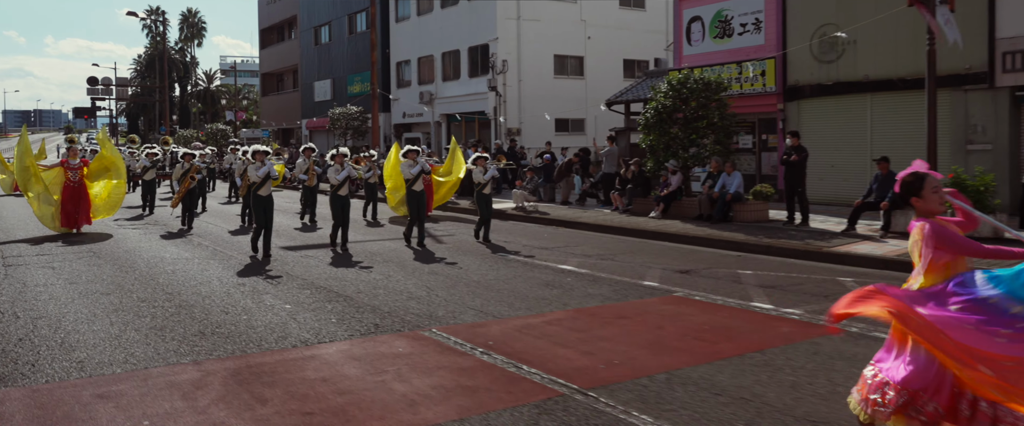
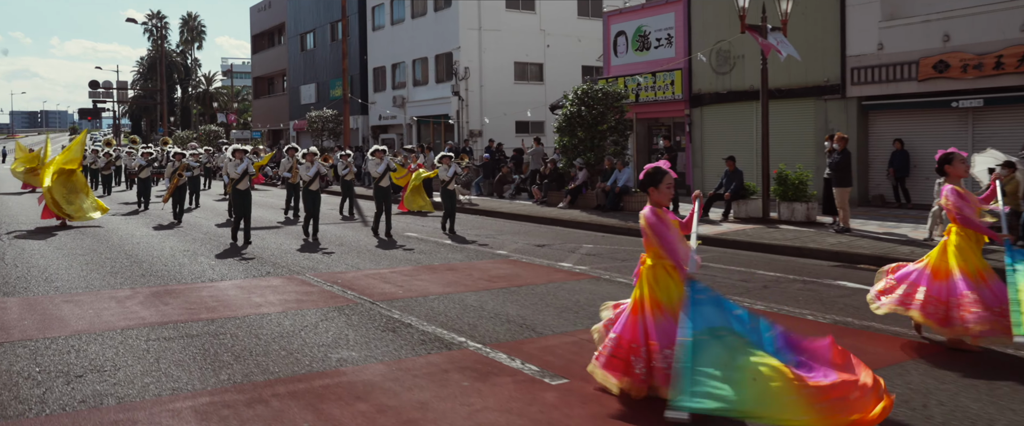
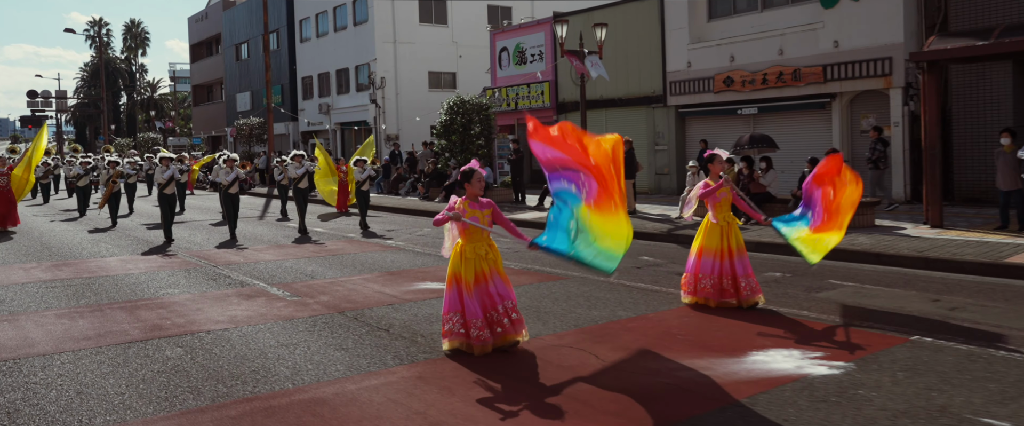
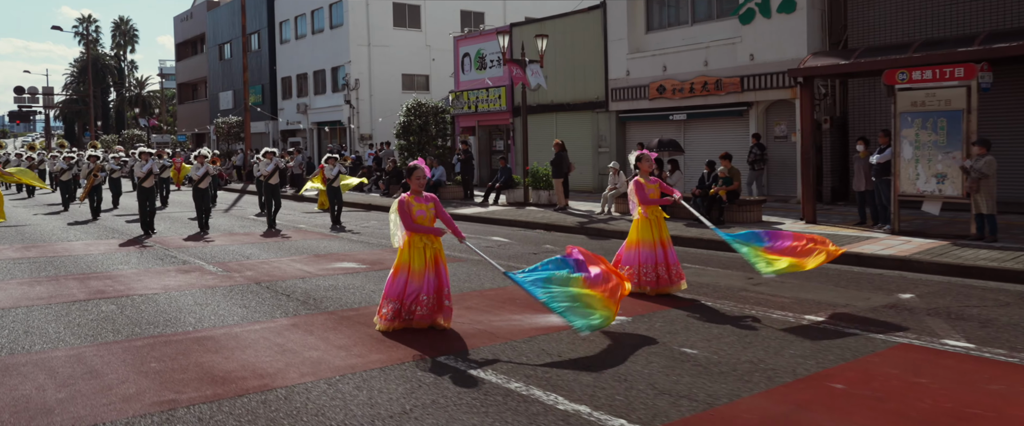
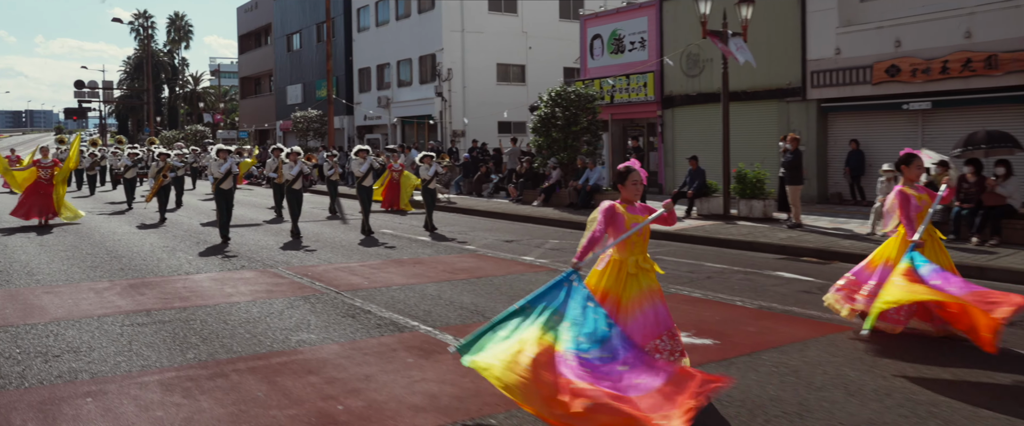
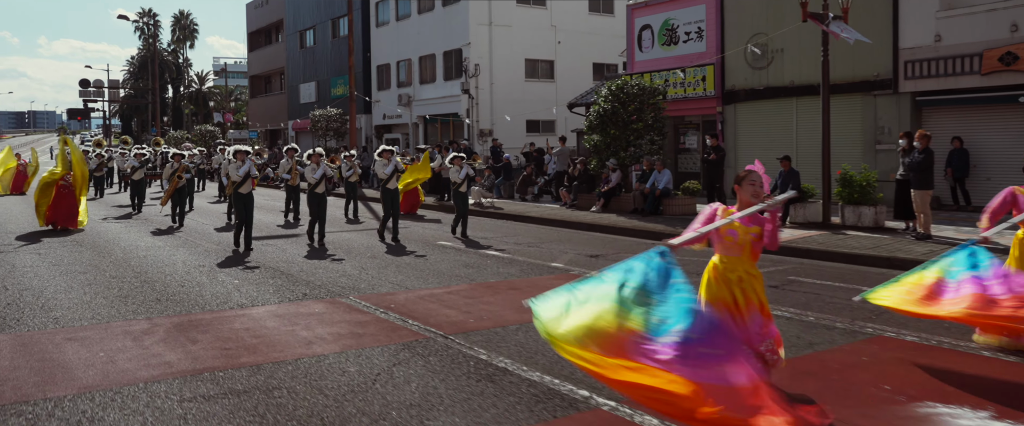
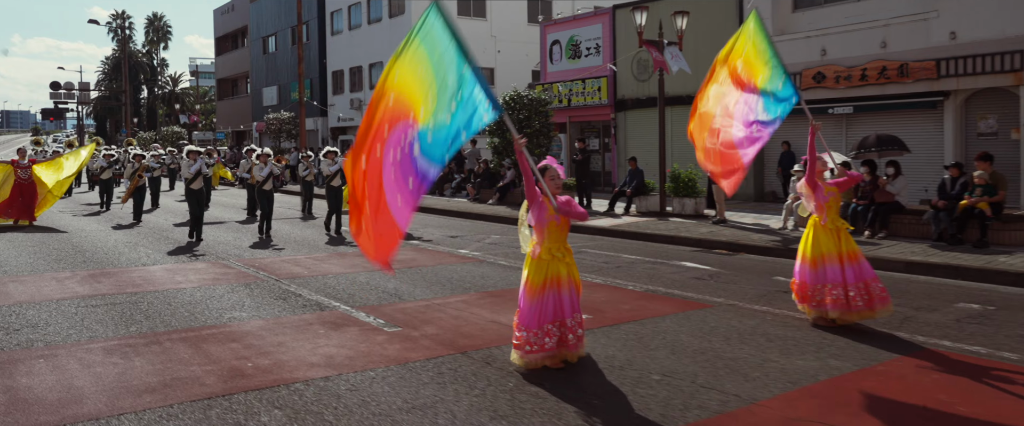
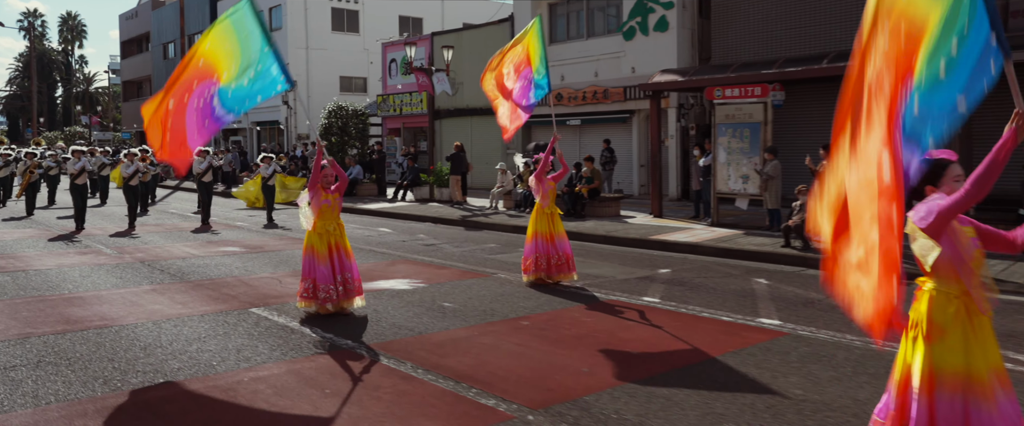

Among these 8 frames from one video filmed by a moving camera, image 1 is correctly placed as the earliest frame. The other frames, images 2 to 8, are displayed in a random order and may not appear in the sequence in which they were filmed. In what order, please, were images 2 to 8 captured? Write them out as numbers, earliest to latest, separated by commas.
6, 2, 5, 7, 3, 4, 8
